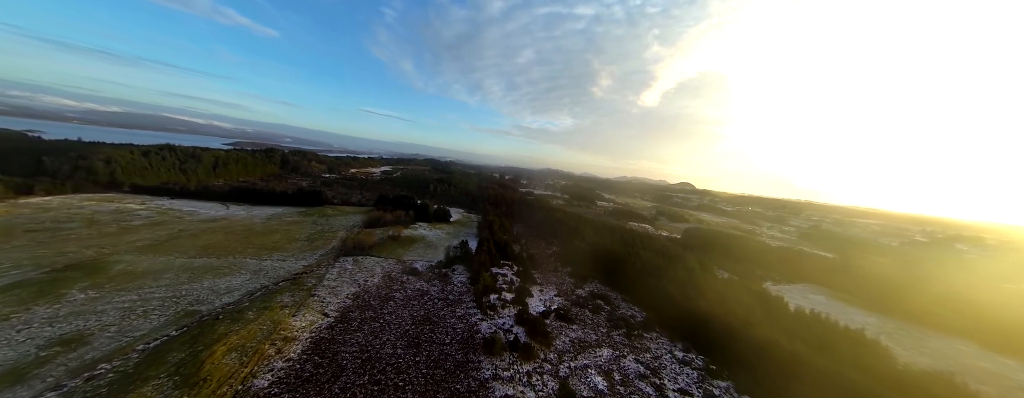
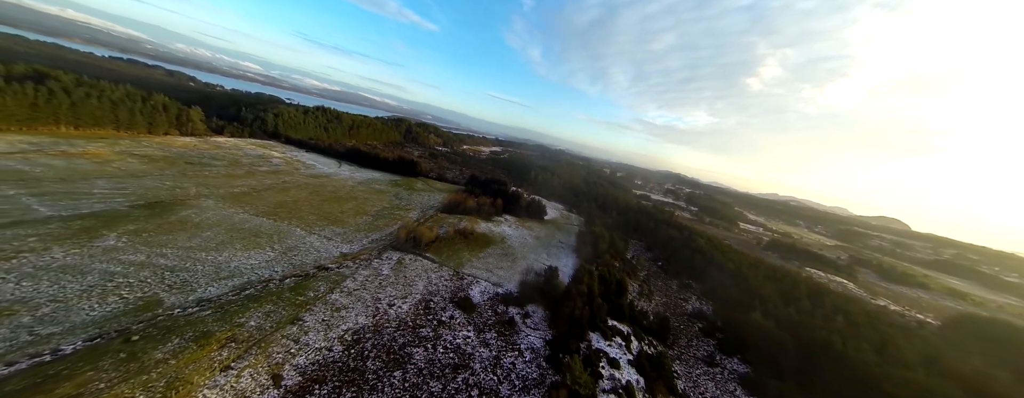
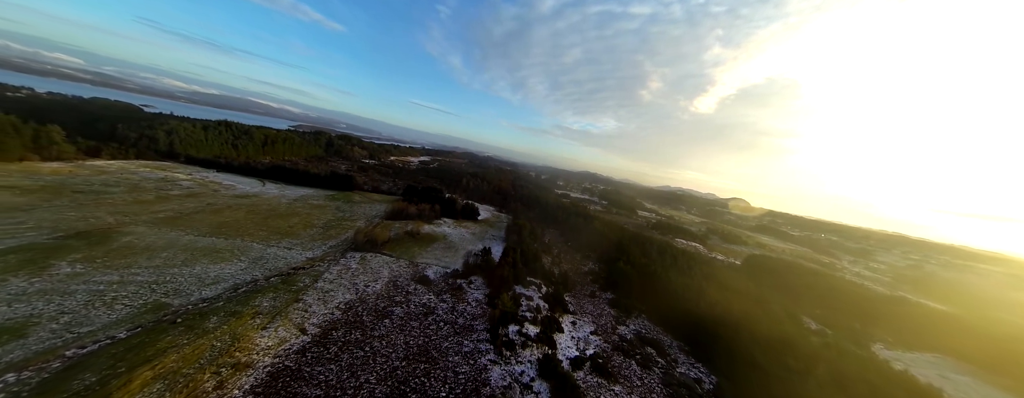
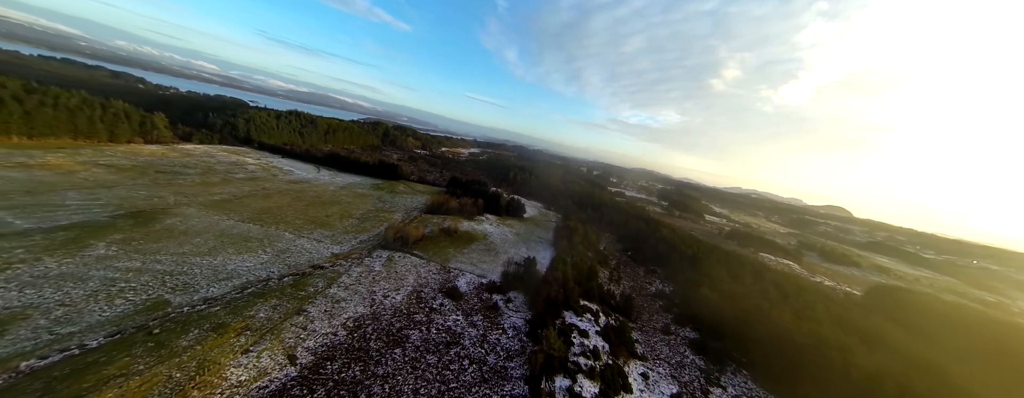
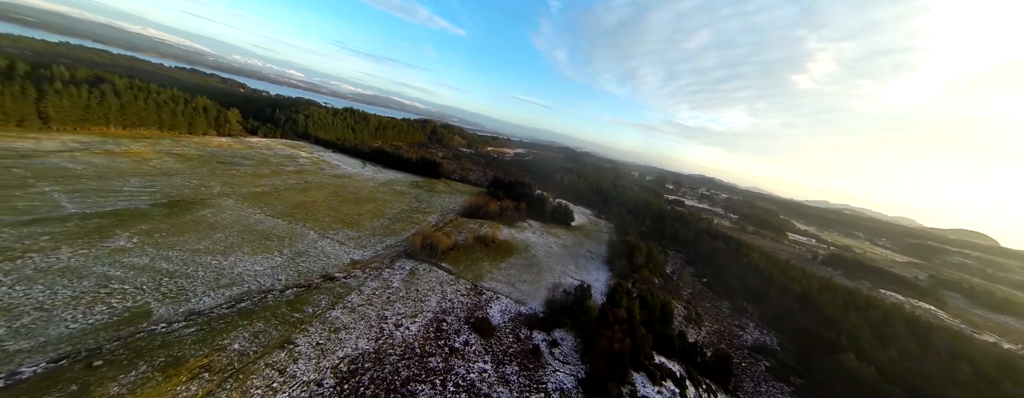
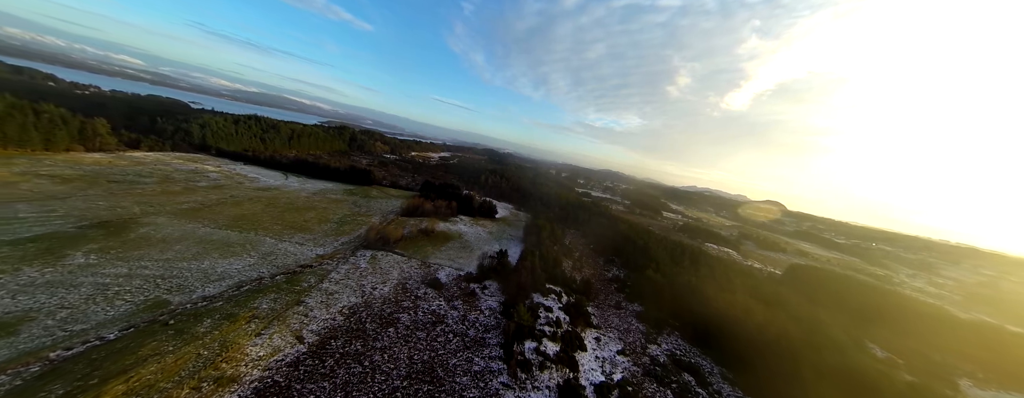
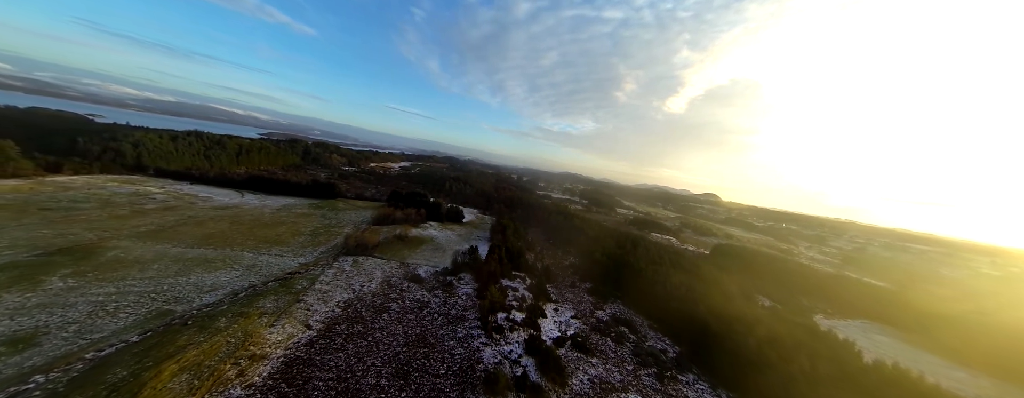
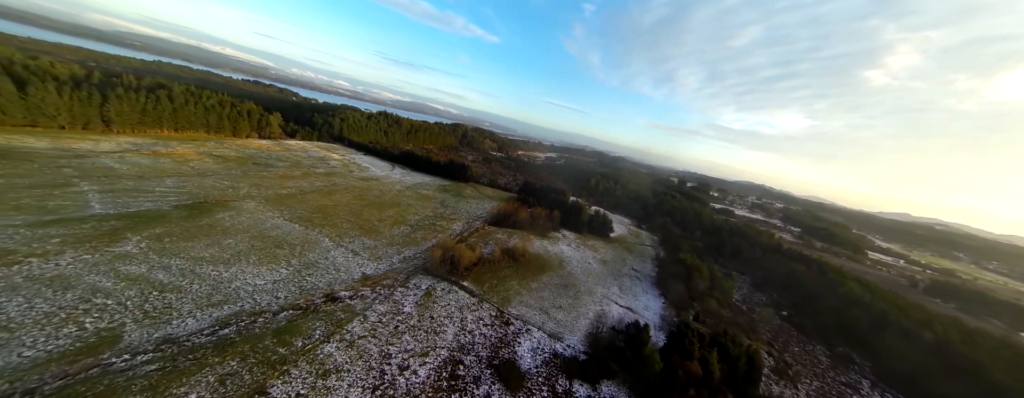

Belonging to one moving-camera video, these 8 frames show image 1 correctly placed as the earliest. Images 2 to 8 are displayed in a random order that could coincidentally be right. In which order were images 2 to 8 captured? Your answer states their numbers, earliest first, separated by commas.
7, 3, 6, 4, 2, 5, 8
